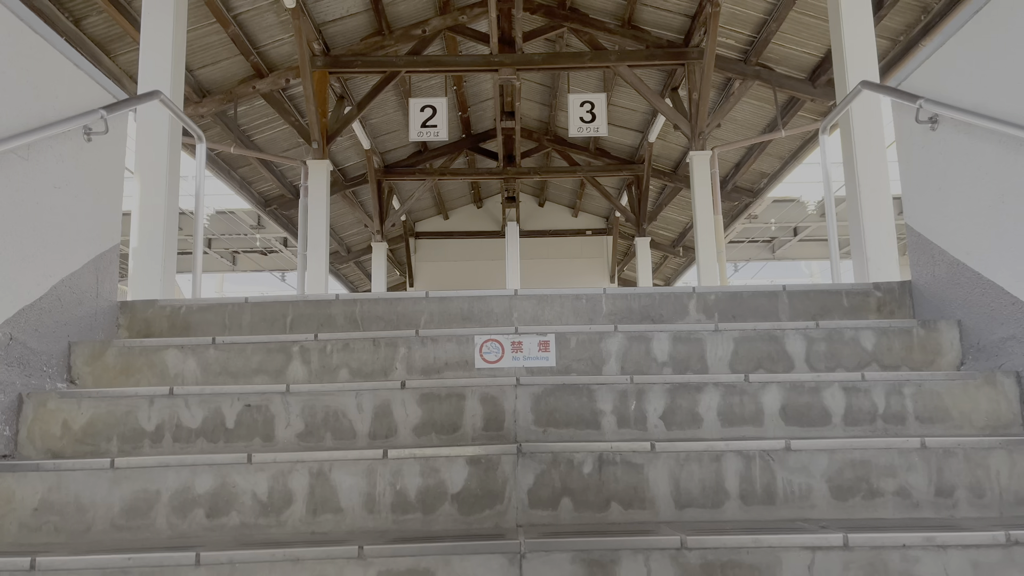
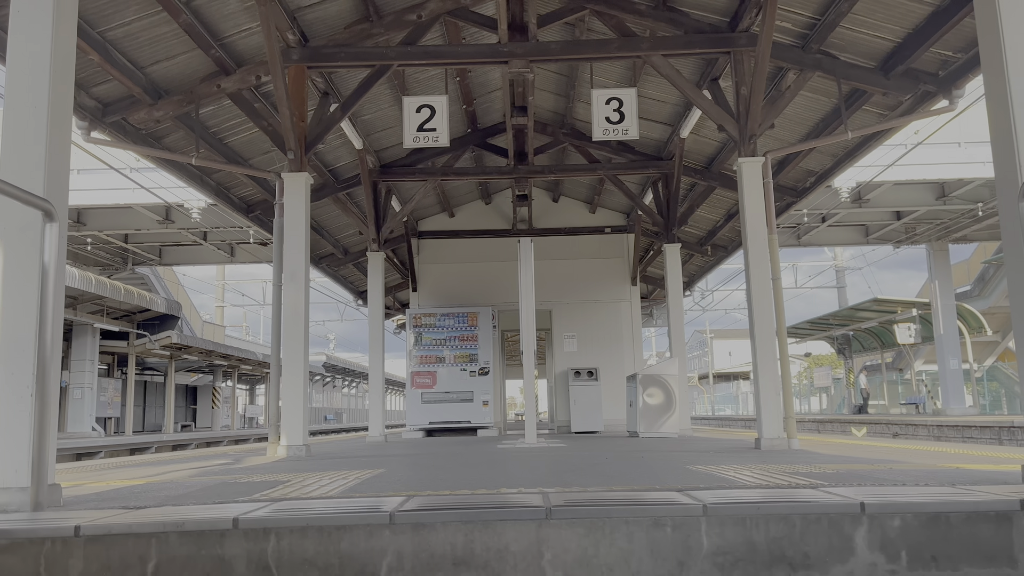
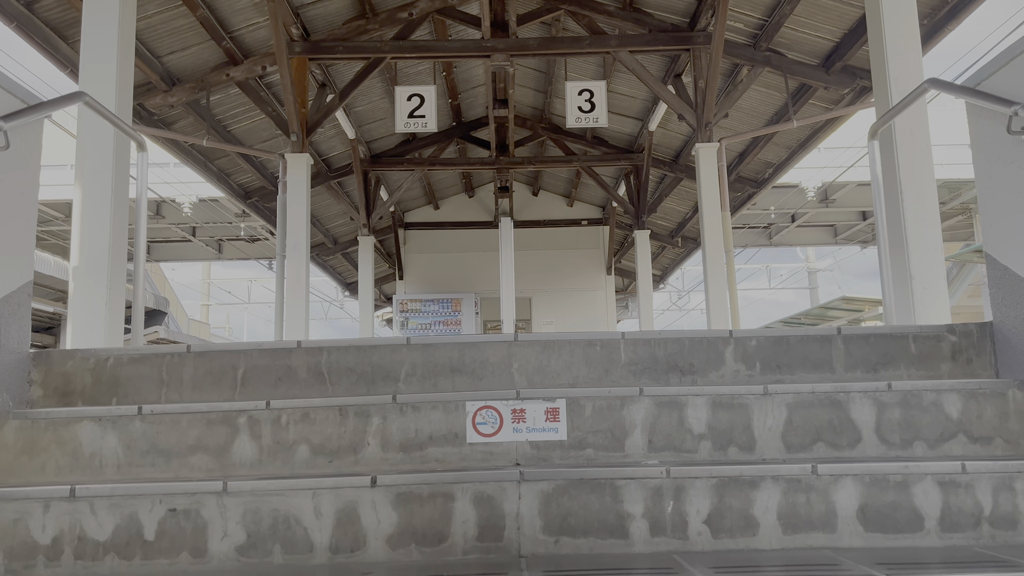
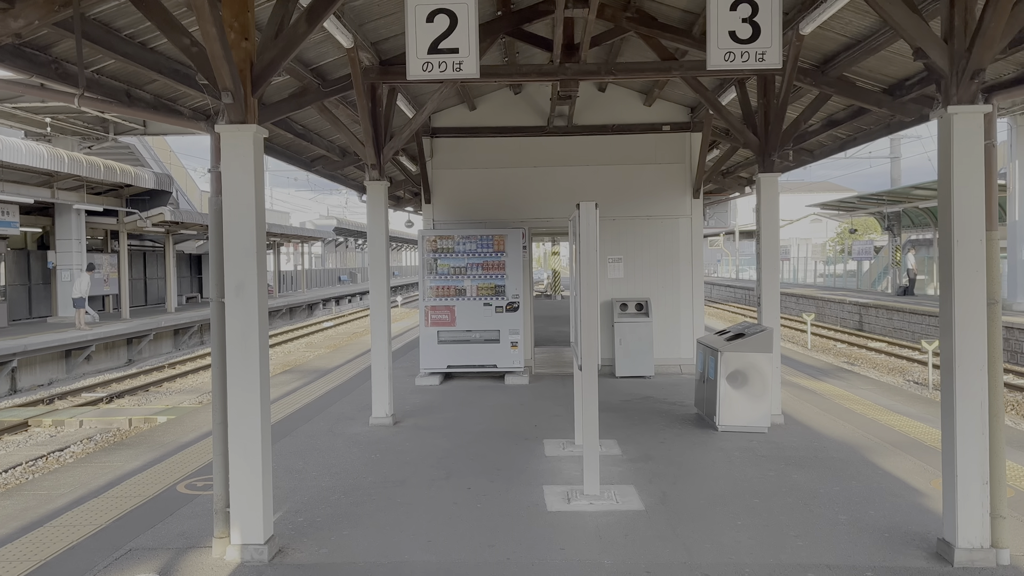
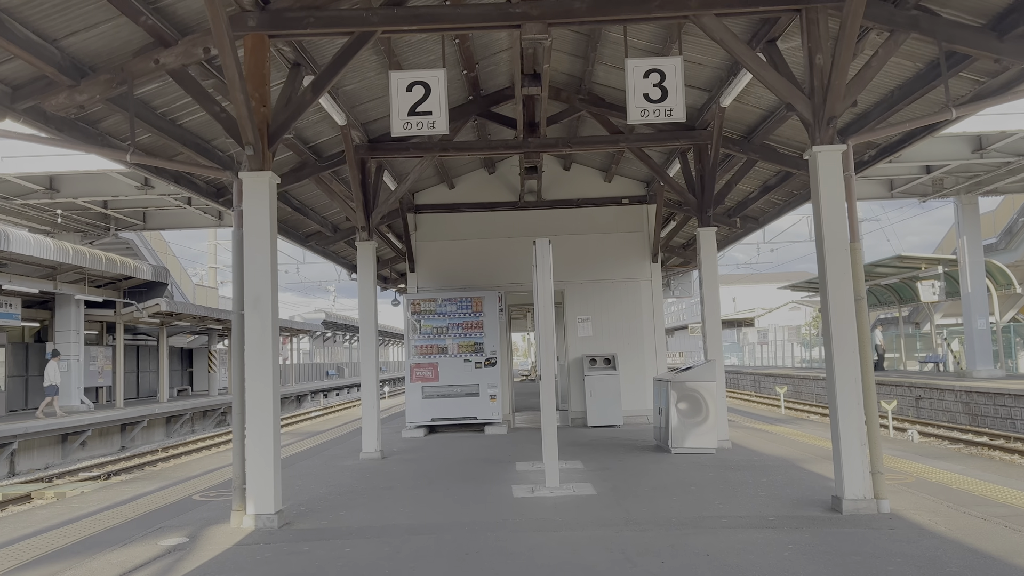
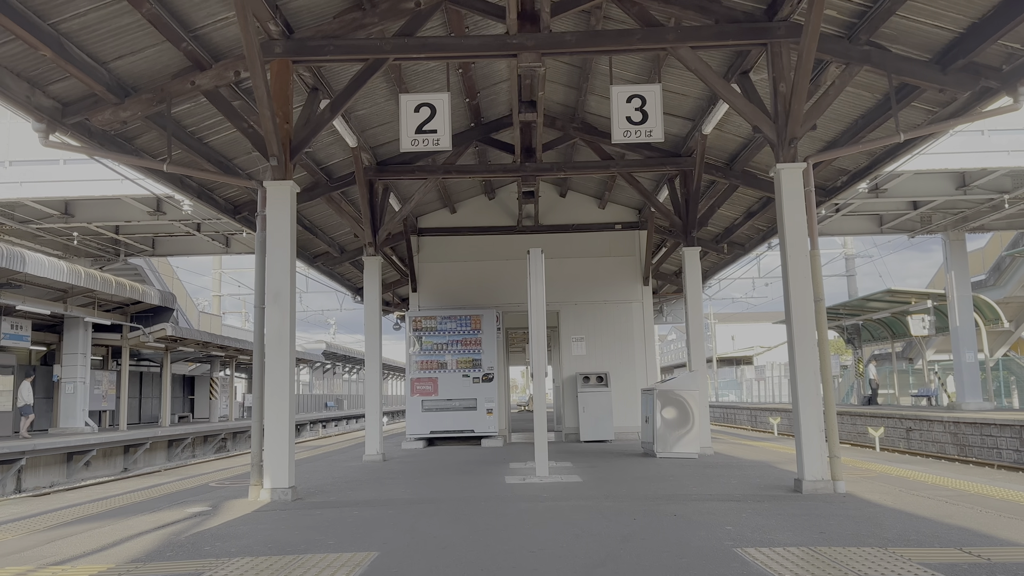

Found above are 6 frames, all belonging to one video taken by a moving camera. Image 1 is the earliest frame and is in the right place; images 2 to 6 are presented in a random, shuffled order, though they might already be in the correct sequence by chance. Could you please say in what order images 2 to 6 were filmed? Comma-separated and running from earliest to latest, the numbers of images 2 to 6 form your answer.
3, 2, 6, 5, 4
